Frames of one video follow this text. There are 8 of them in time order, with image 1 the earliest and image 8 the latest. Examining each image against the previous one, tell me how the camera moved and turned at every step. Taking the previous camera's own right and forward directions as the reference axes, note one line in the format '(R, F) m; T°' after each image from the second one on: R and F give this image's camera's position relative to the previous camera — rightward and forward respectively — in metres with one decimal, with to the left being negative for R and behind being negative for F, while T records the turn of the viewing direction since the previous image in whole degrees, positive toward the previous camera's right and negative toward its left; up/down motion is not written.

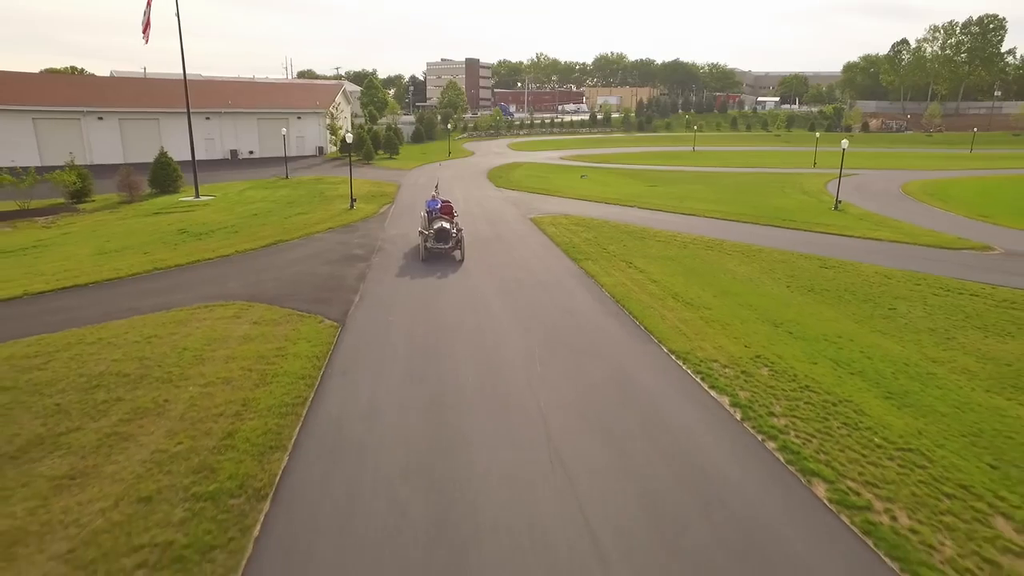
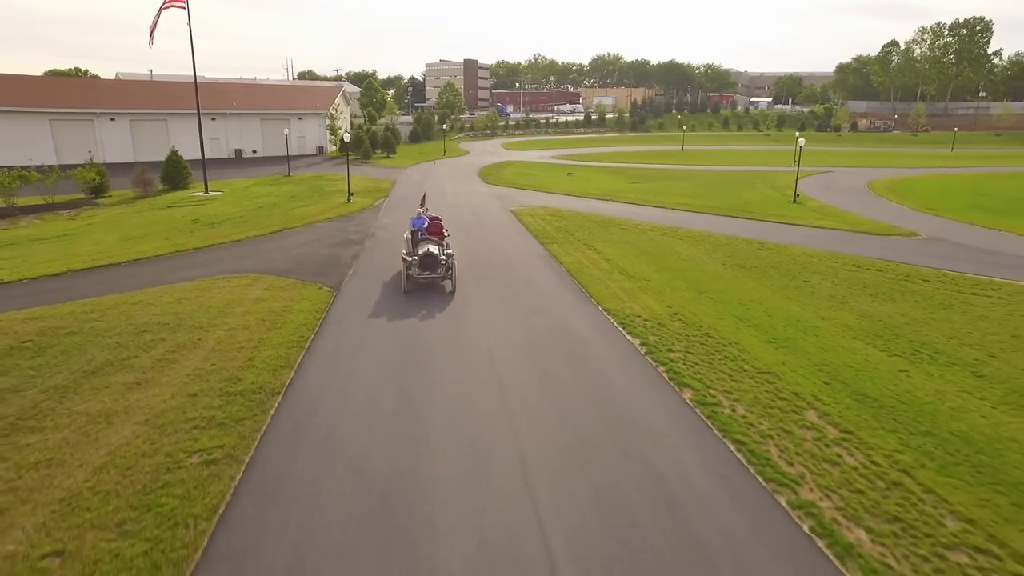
(+0.9, -2.5) m; 0°
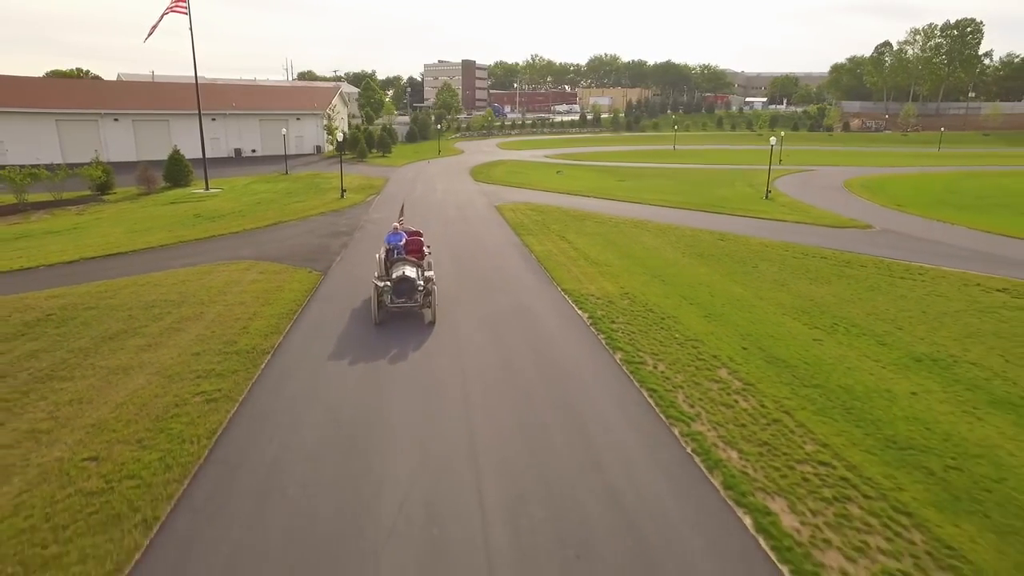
(+0.9, -1.6) m; 0°
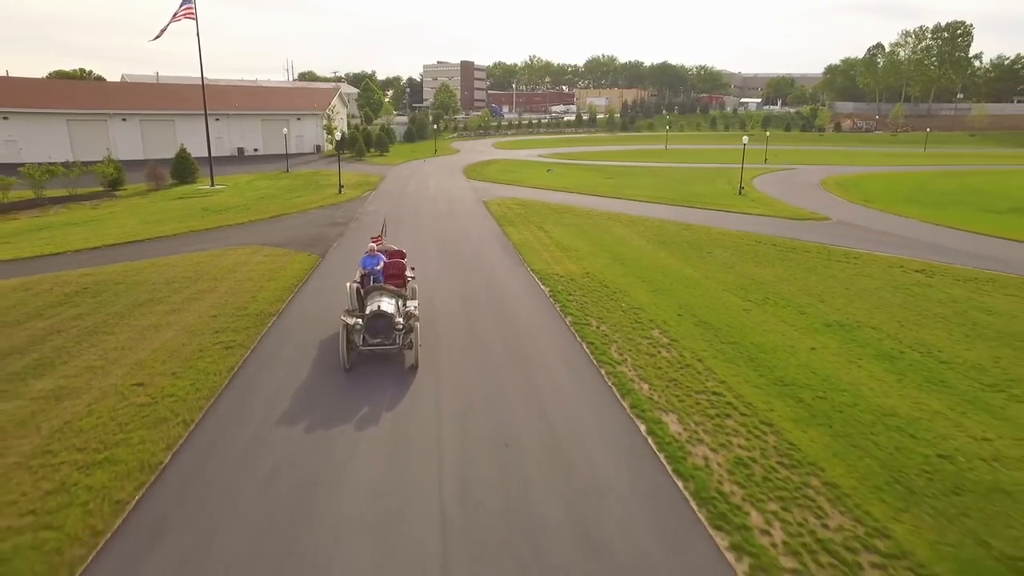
(+0.8, -2.0) m; 0°
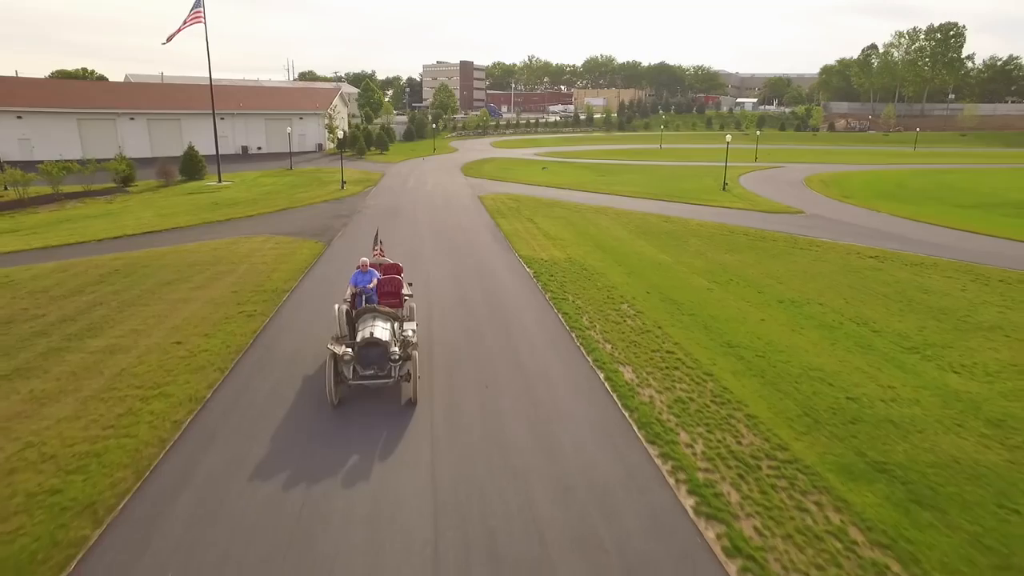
(+0.3, -1.6) m; 0°
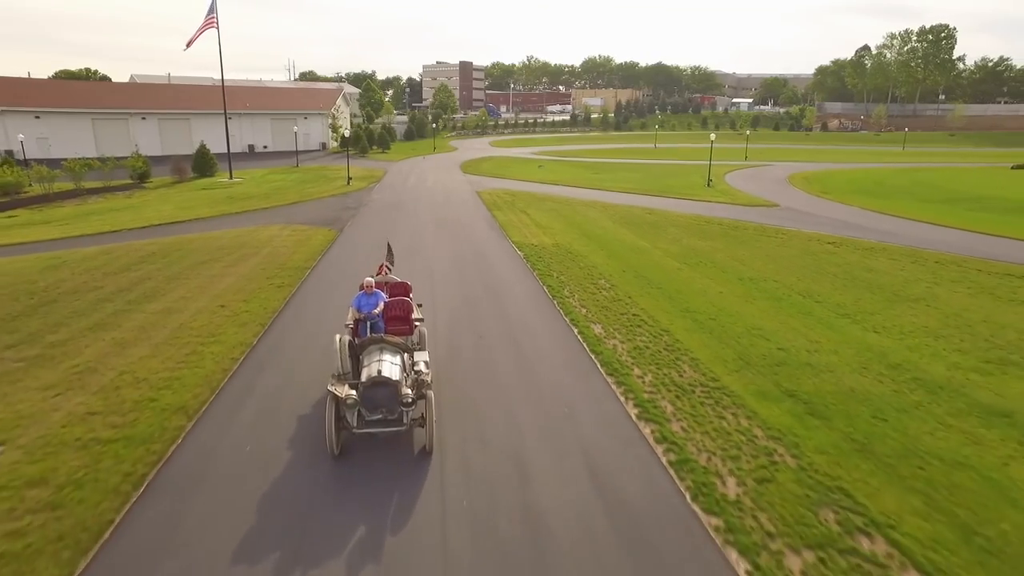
(+0.2, -2.1) m; 0°
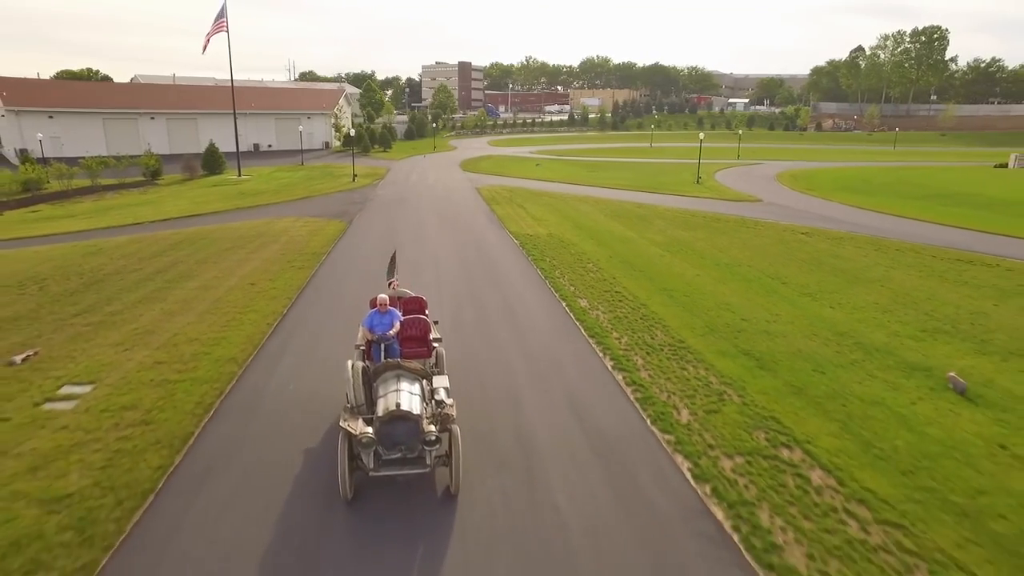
(+0.1, -1.7) m; 0°
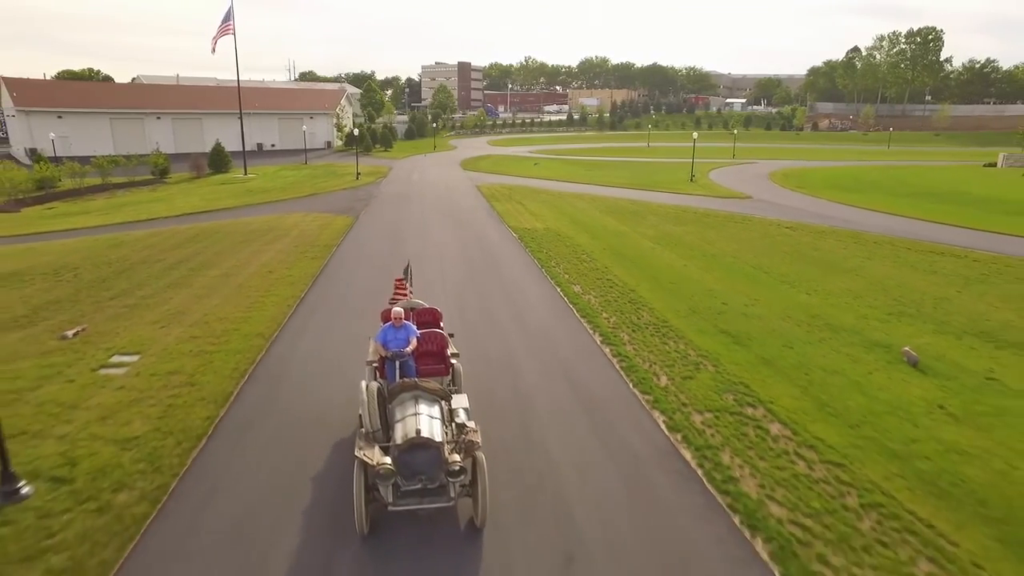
(0.0, -1.1) m; 0°
